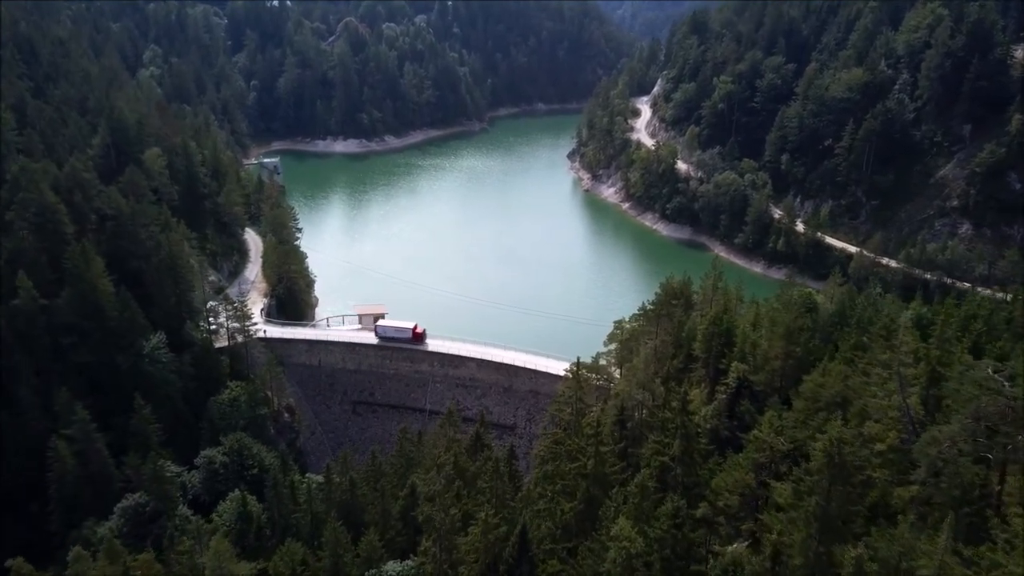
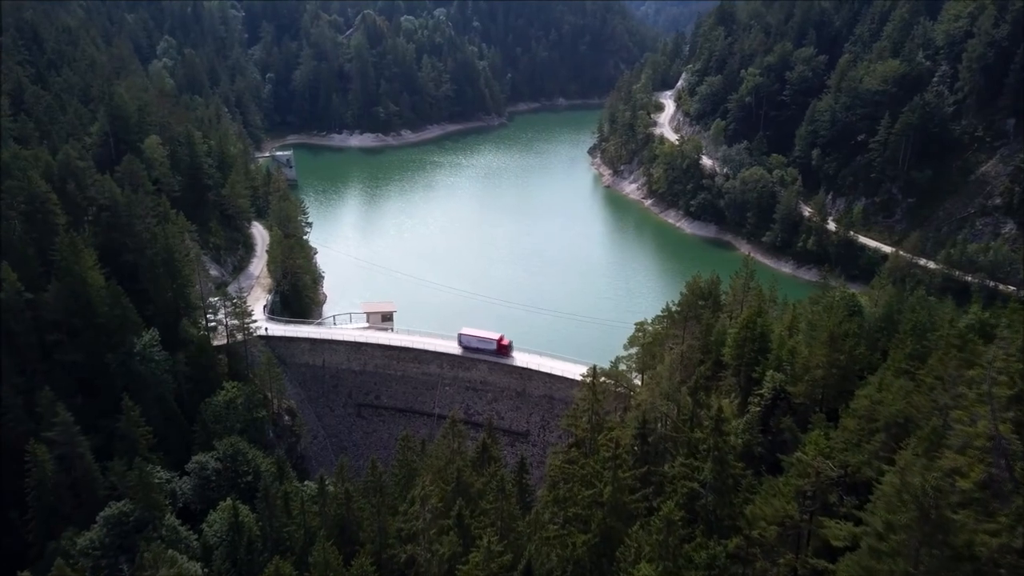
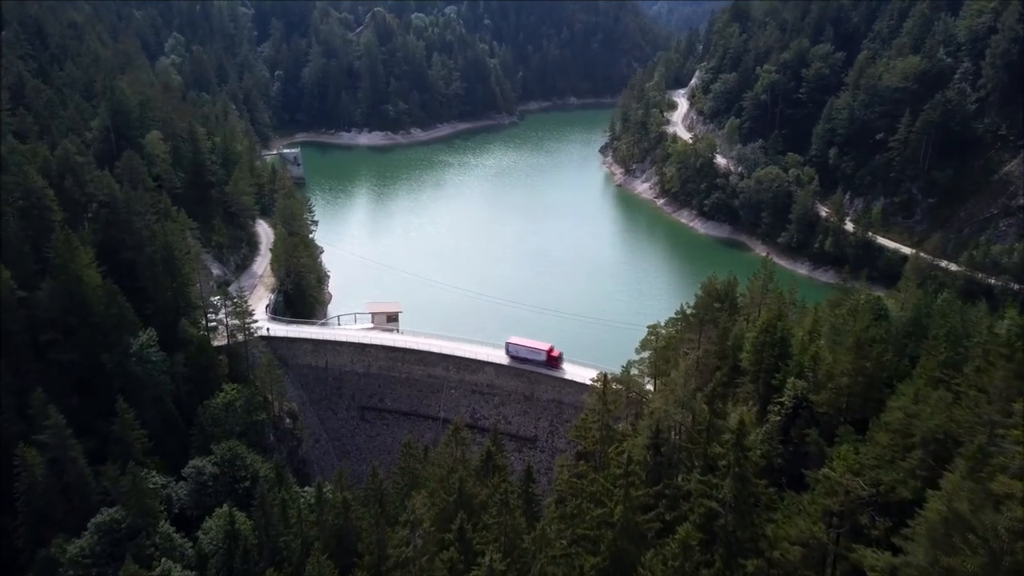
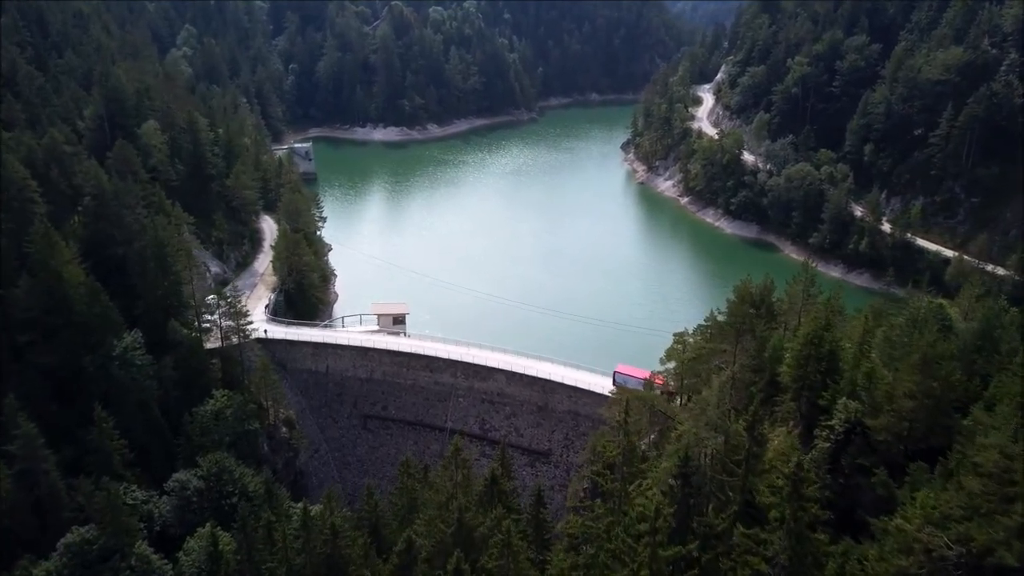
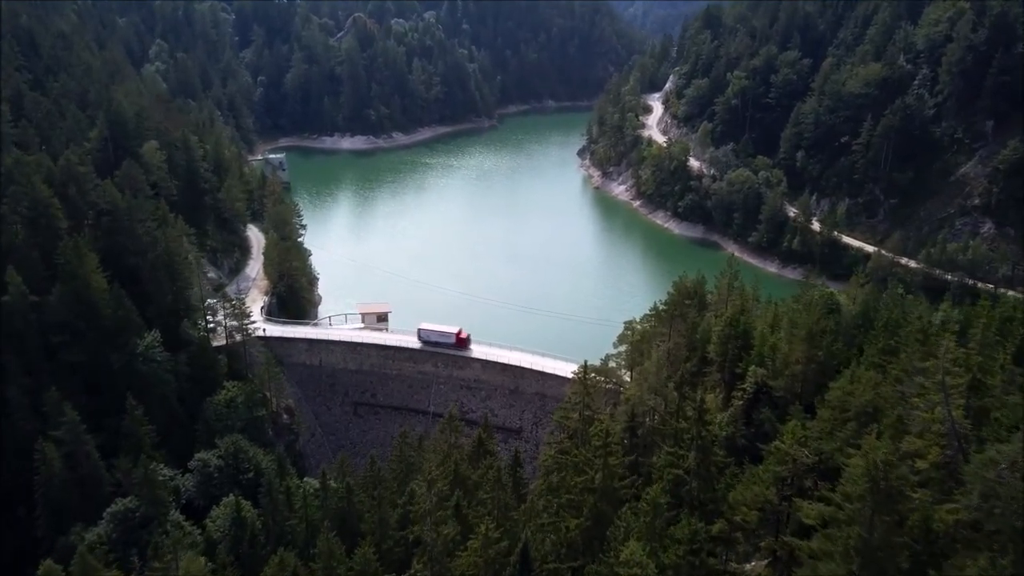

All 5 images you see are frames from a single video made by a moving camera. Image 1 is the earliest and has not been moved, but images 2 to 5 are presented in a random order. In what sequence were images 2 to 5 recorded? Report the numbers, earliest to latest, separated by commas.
5, 2, 3, 4
